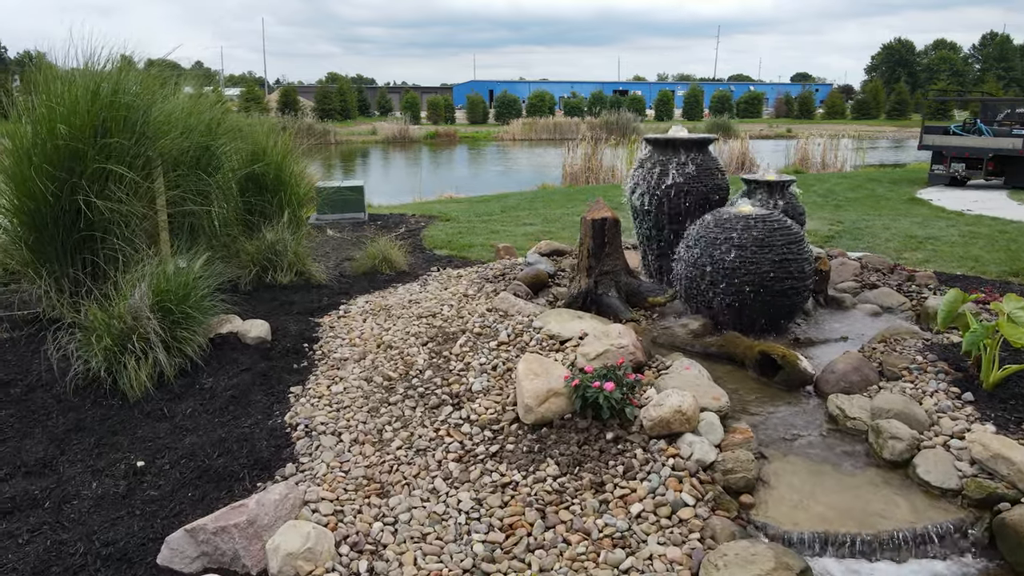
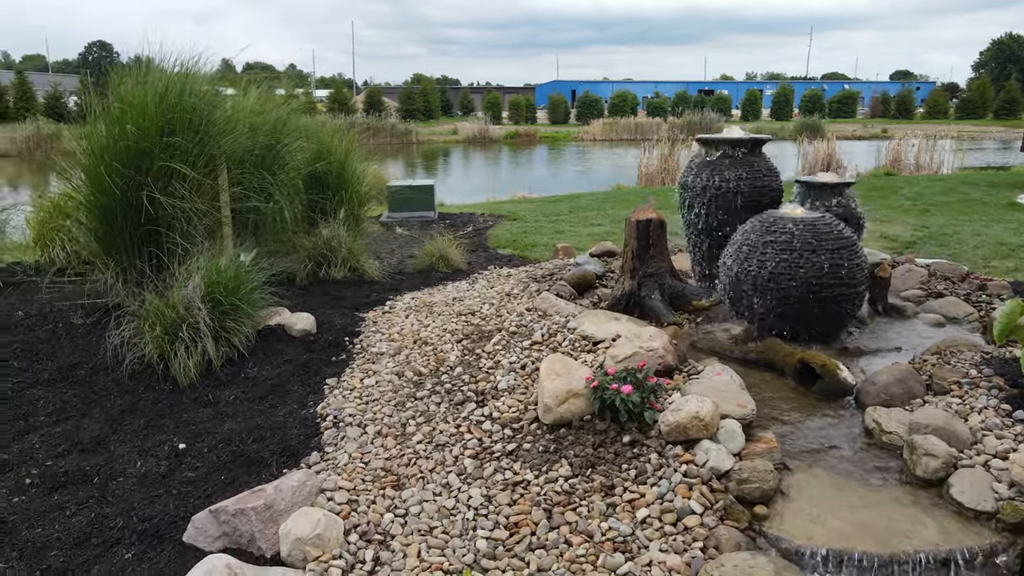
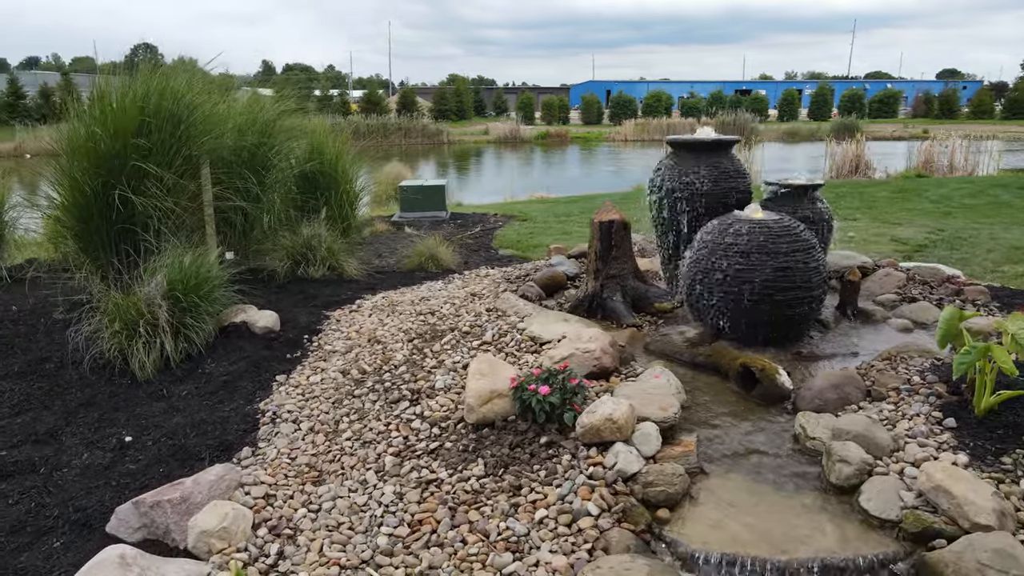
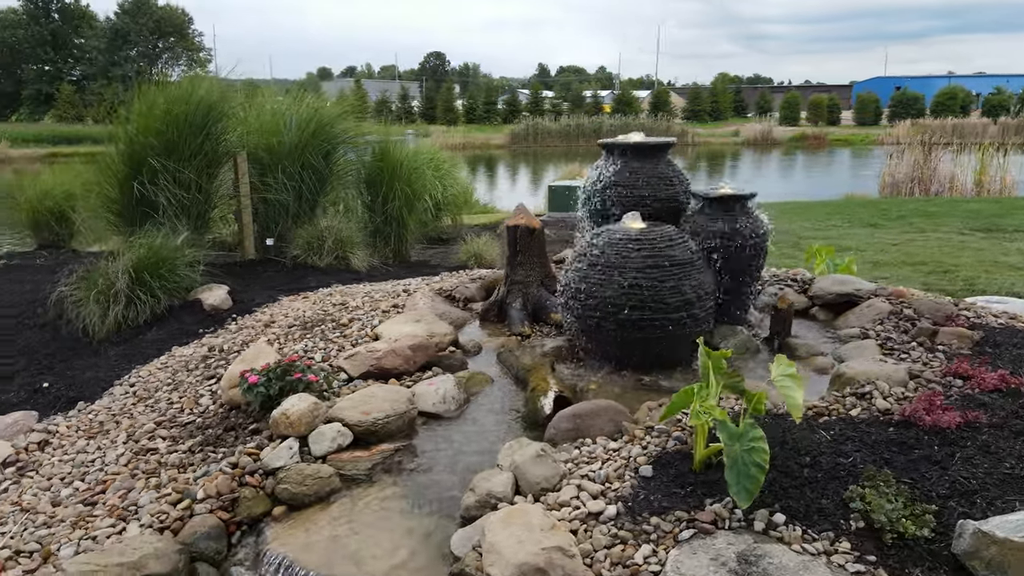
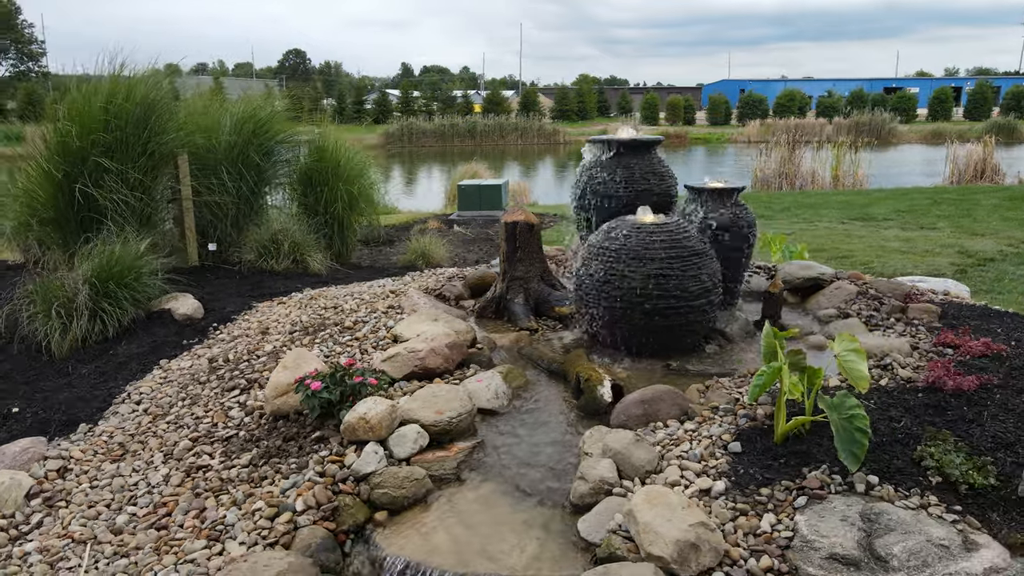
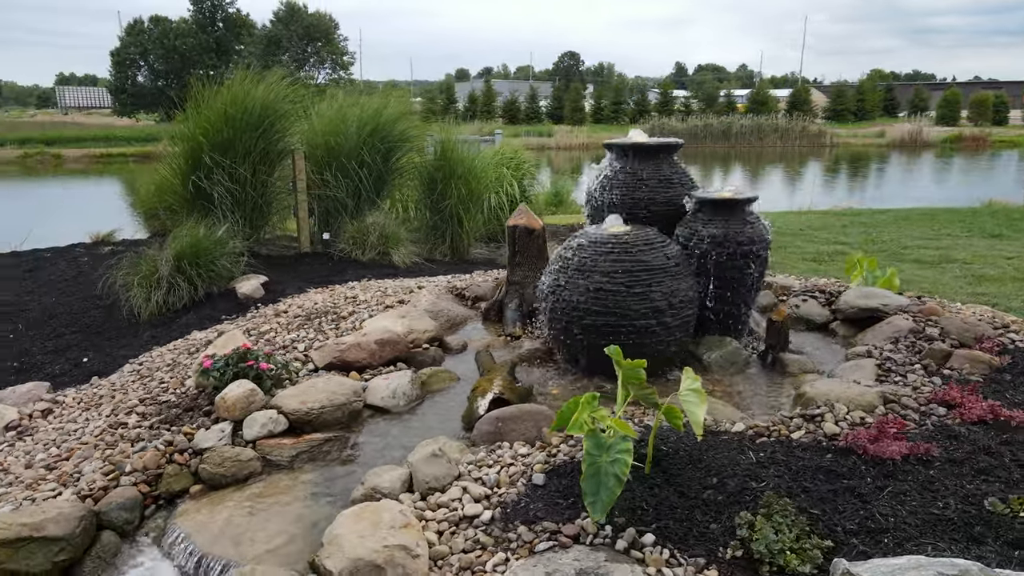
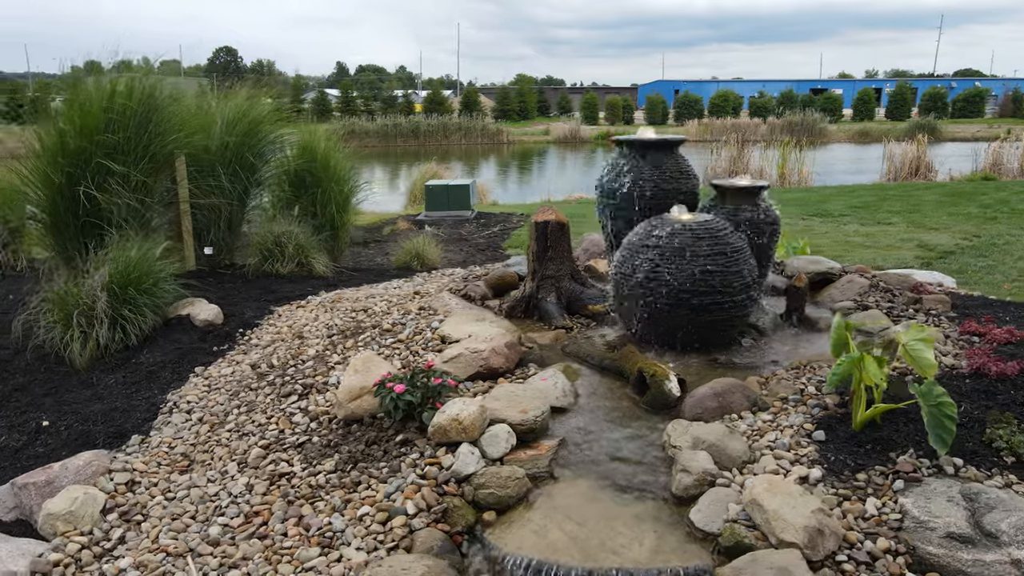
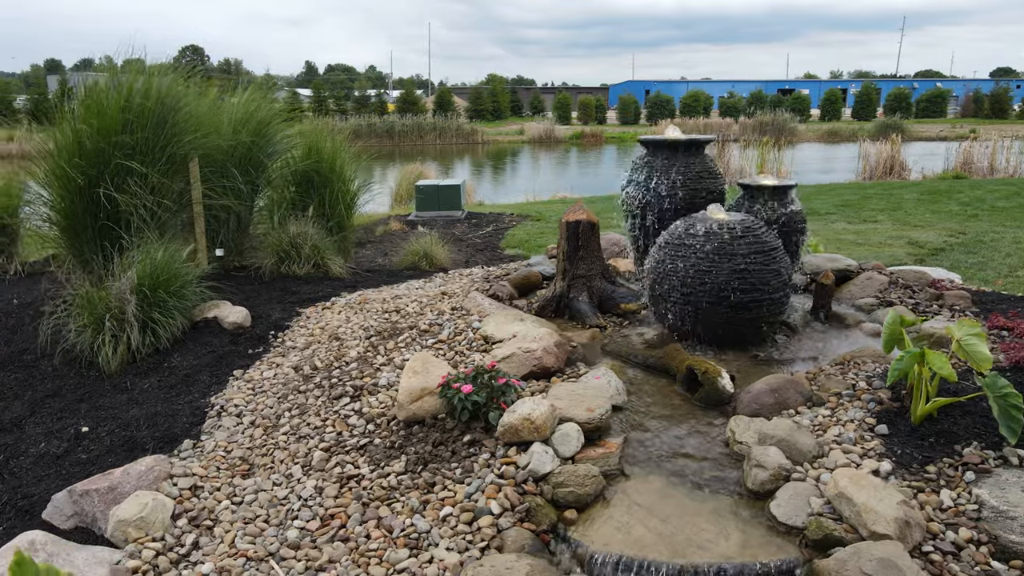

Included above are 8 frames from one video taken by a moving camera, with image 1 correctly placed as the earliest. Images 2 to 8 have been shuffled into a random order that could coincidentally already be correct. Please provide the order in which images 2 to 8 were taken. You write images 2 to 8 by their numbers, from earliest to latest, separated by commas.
2, 3, 8, 7, 5, 4, 6
